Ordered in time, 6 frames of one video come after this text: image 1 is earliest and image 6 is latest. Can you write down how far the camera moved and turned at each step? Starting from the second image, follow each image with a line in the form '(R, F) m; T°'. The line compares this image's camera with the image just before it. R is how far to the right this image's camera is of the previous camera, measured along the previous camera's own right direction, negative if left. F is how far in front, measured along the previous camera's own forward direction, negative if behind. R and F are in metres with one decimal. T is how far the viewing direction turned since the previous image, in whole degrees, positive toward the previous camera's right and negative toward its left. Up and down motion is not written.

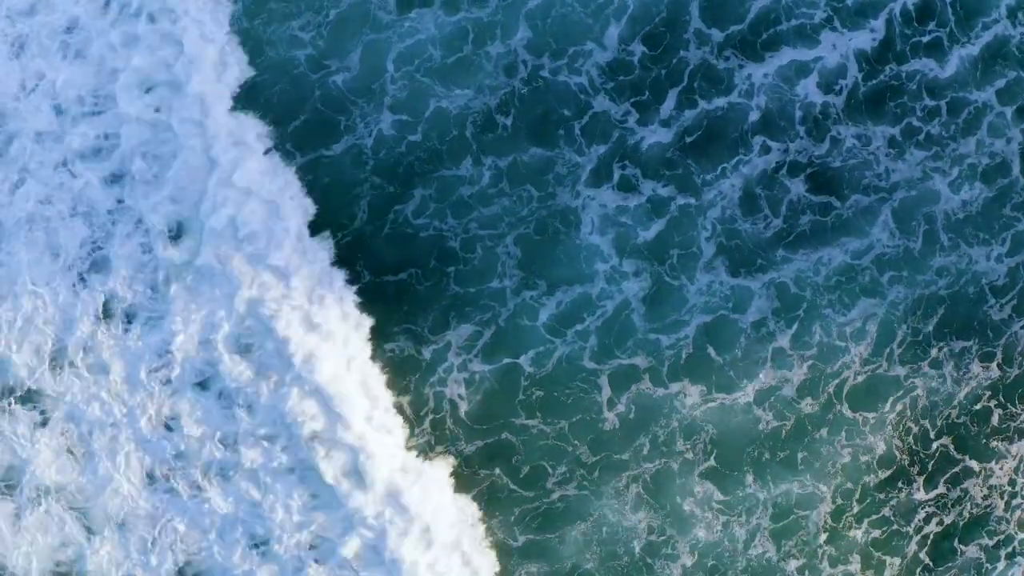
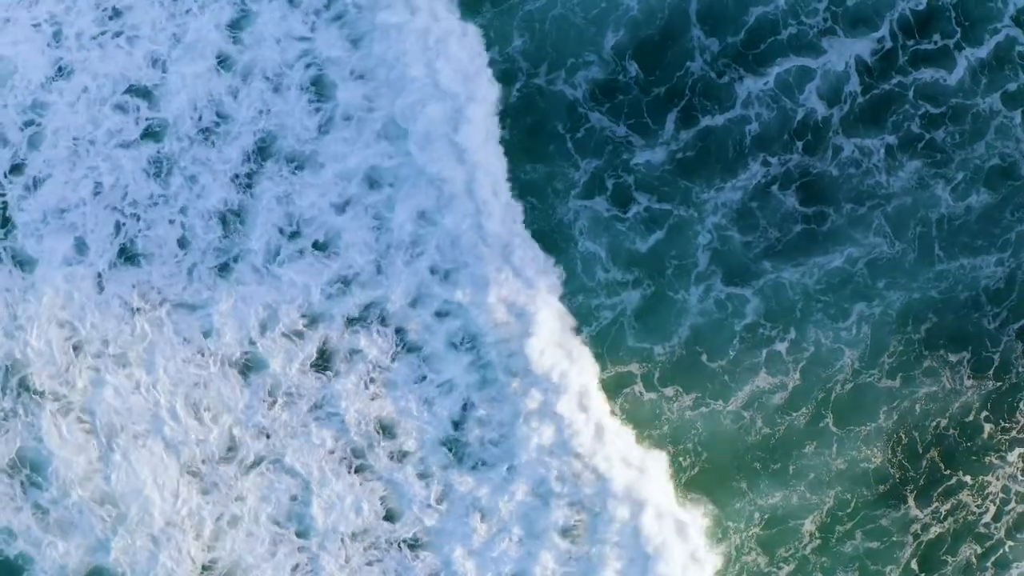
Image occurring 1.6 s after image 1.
(+2.6, -0.8) m; -1°
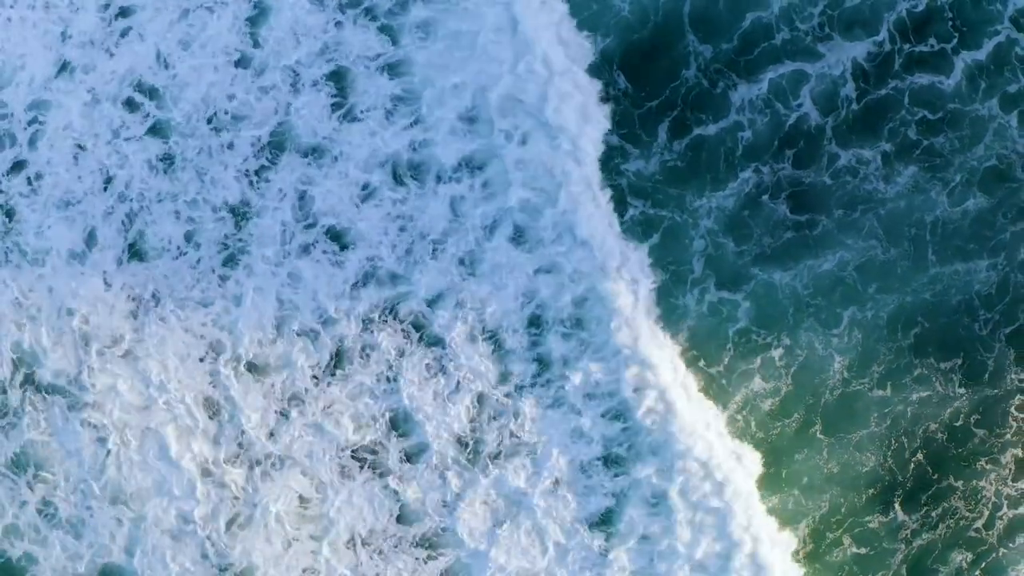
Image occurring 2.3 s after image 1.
(-0.2, -0.3) m; 0°
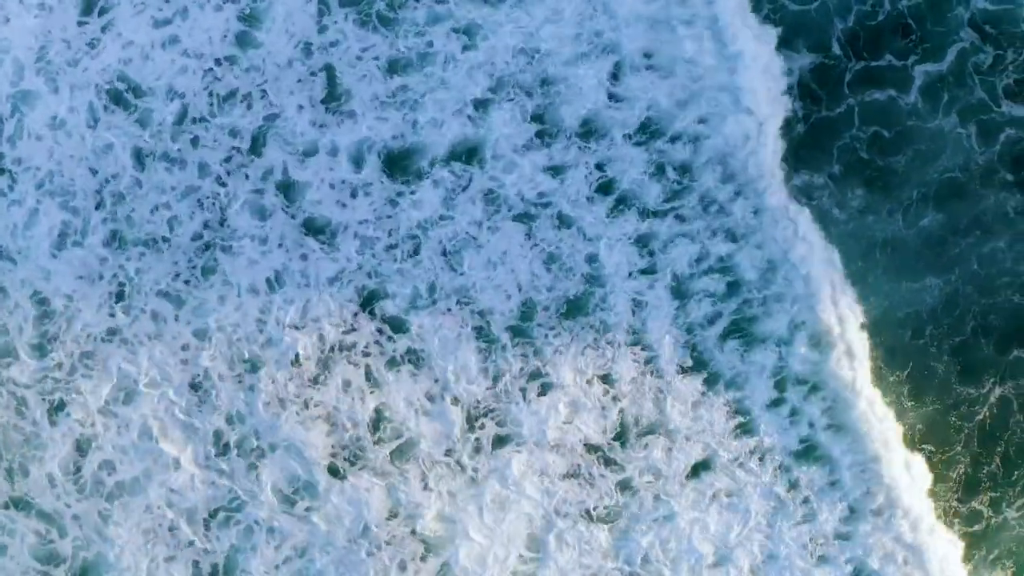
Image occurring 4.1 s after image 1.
(-0.6, -0.4) m; +2°
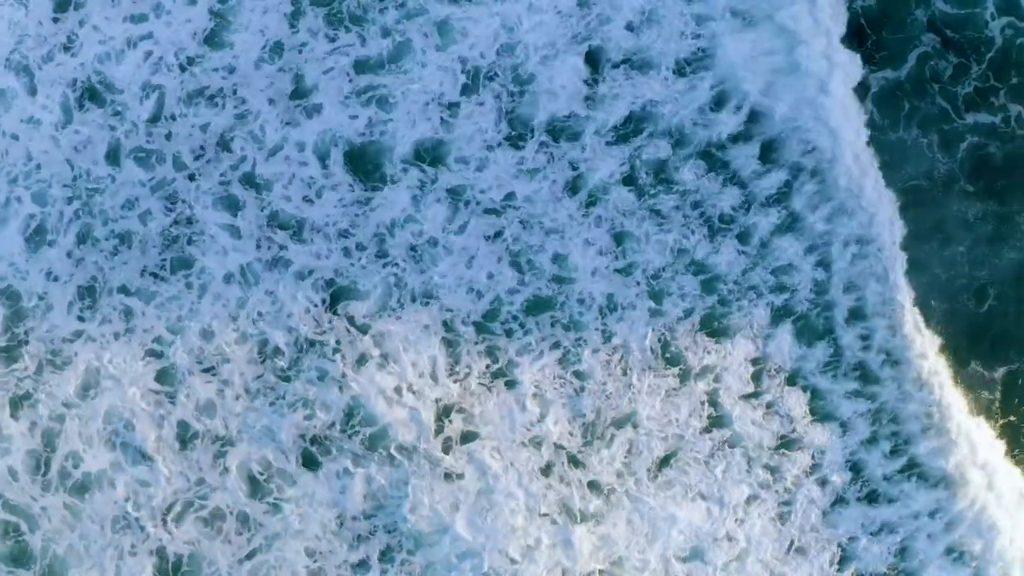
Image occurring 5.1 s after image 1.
(+0.8, -0.2) m; 0°
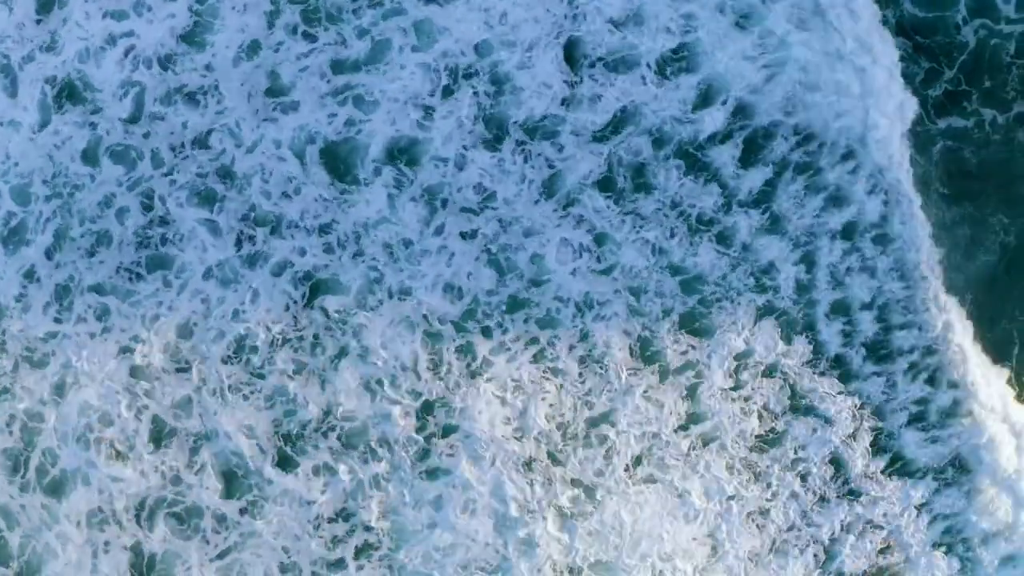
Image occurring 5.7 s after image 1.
(+0.6, -0.1) m; 0°
